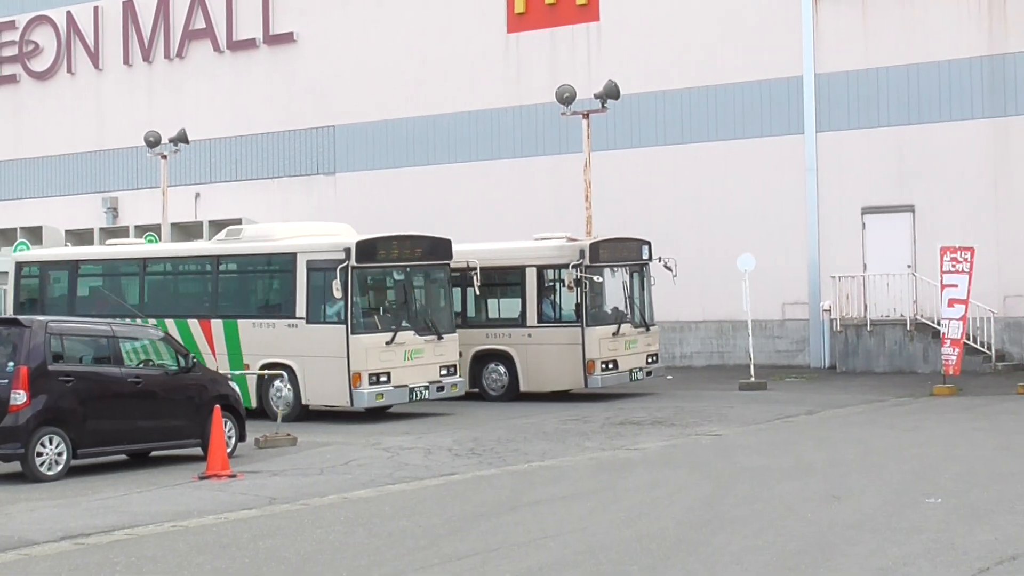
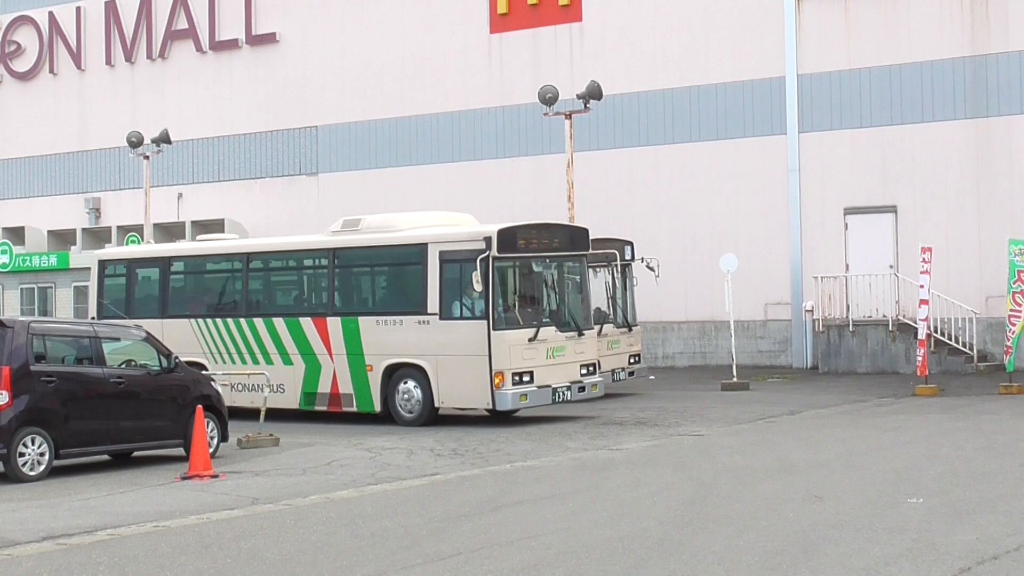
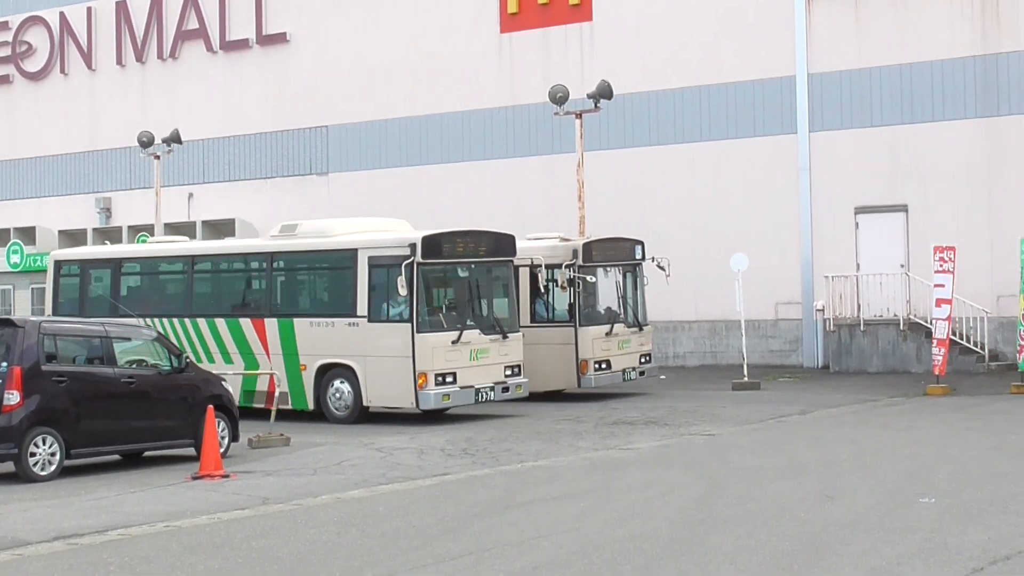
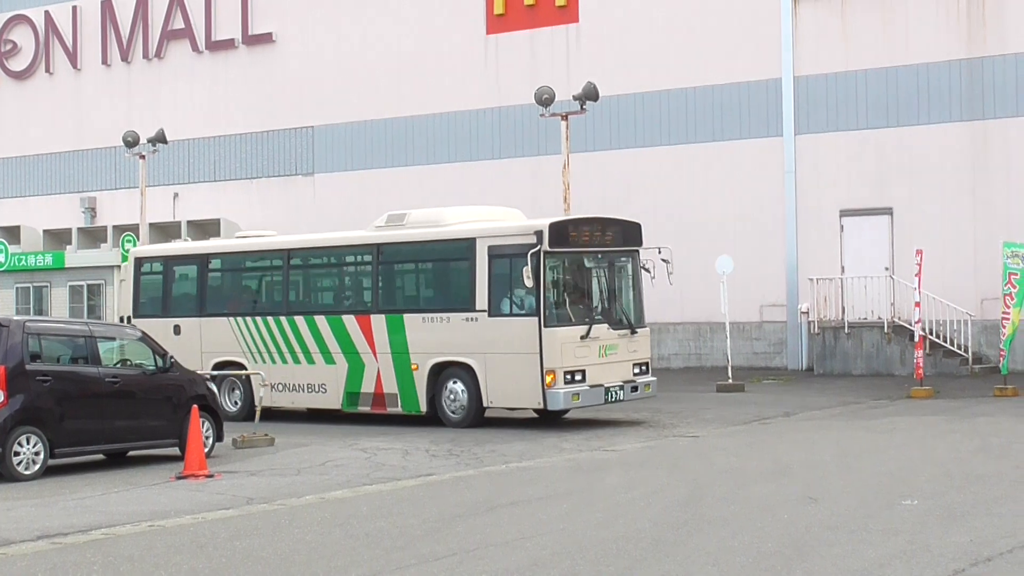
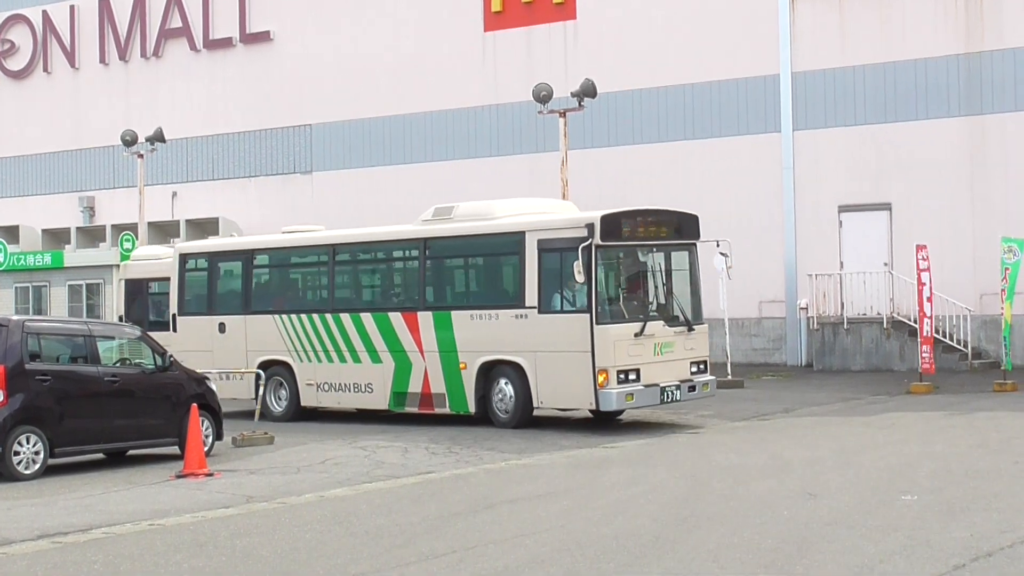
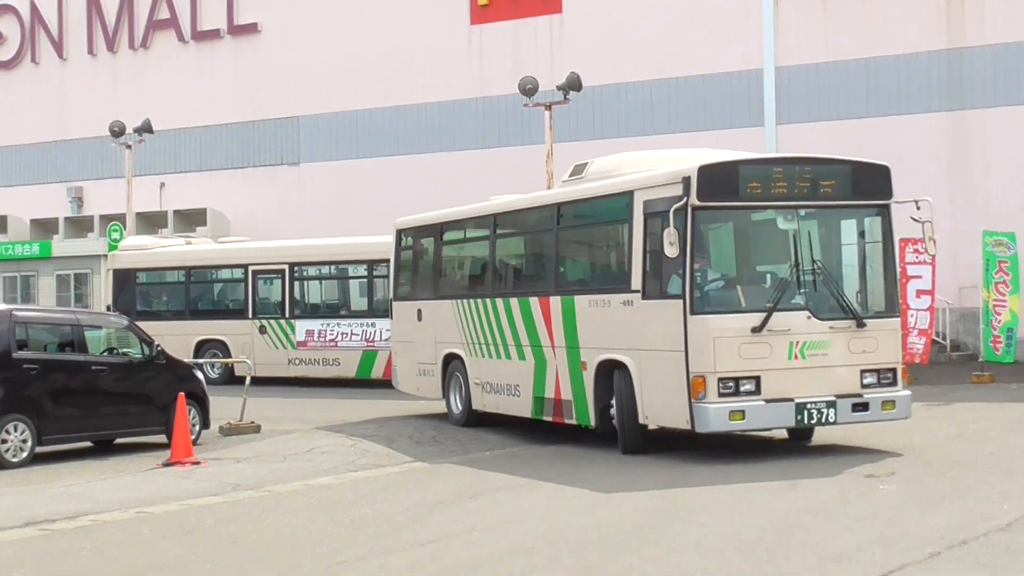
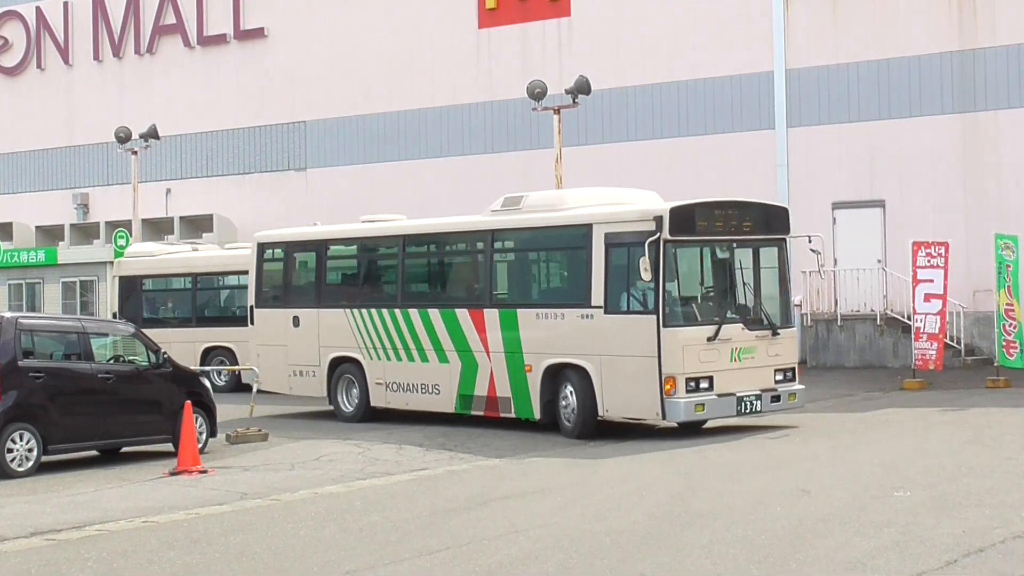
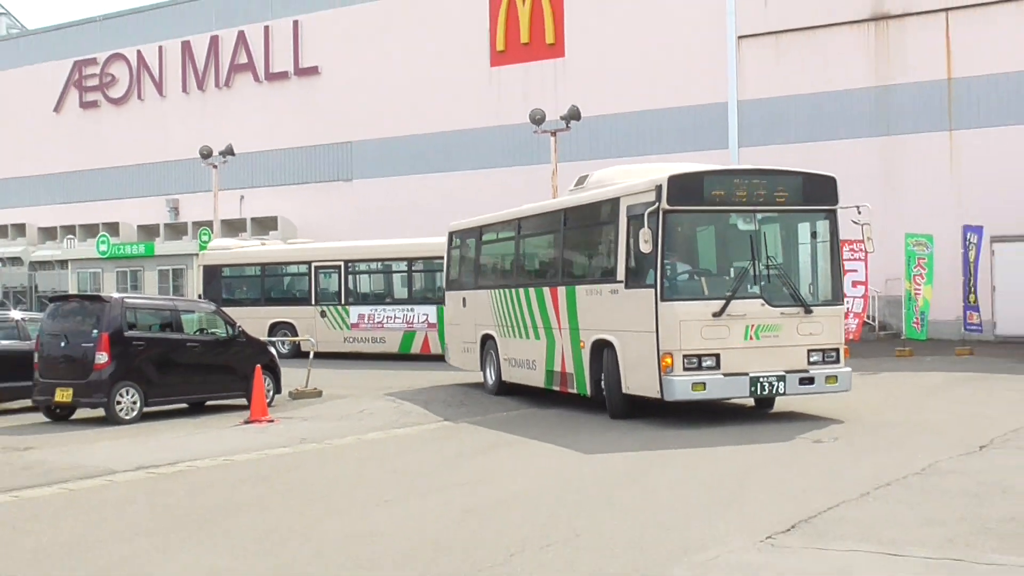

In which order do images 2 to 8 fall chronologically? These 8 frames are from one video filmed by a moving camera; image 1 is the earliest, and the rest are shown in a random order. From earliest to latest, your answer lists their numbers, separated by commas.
3, 2, 4, 5, 7, 6, 8
